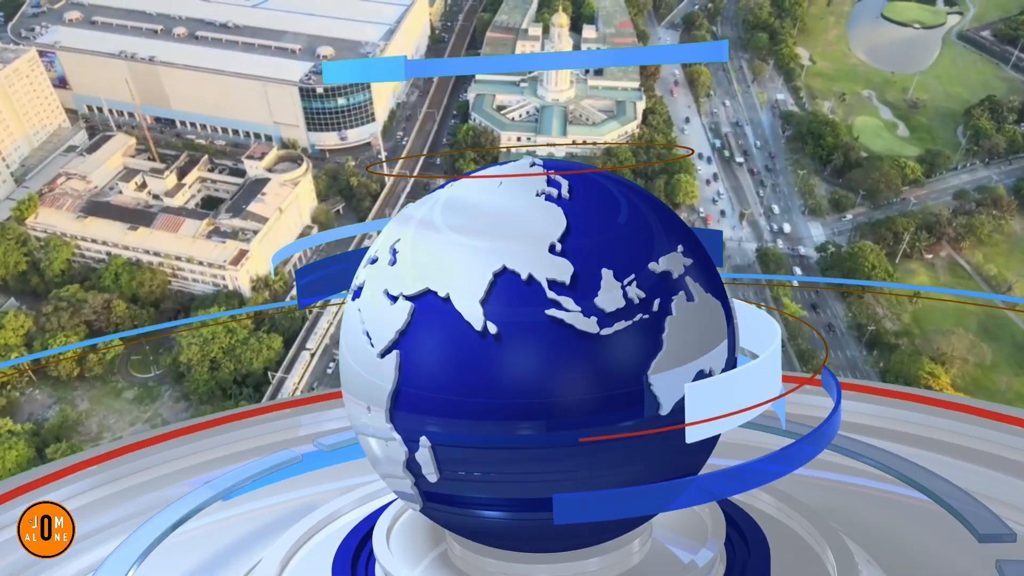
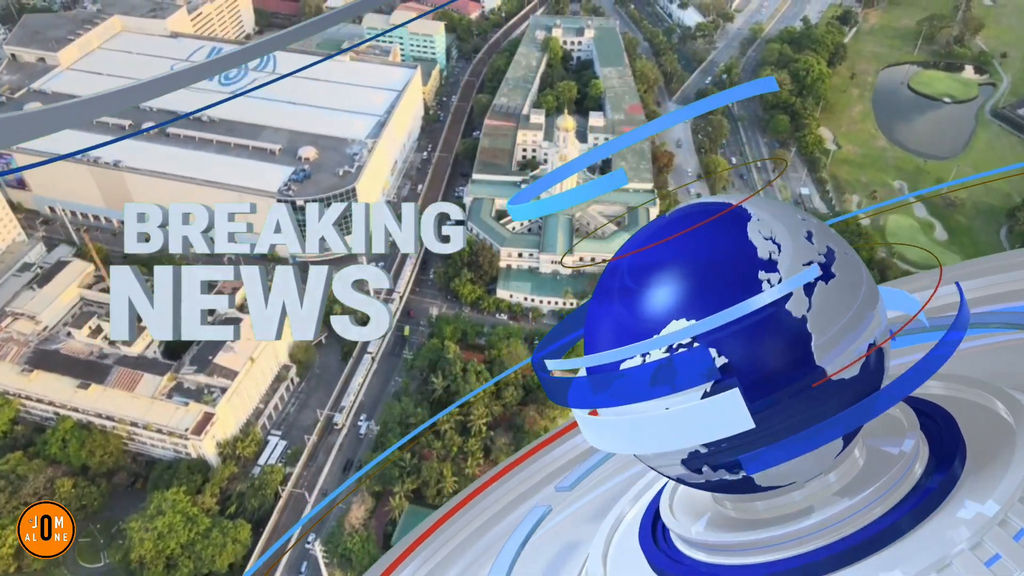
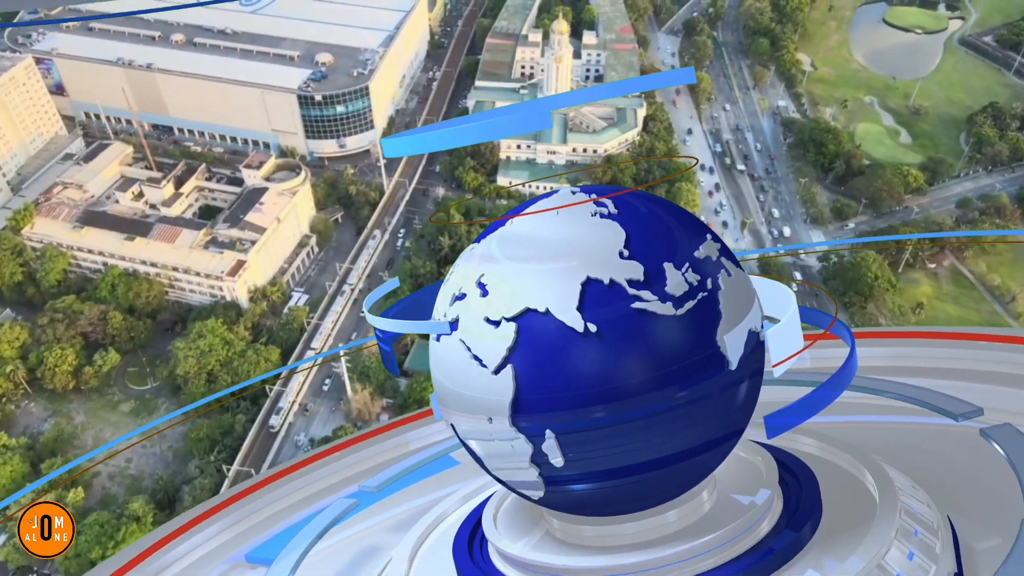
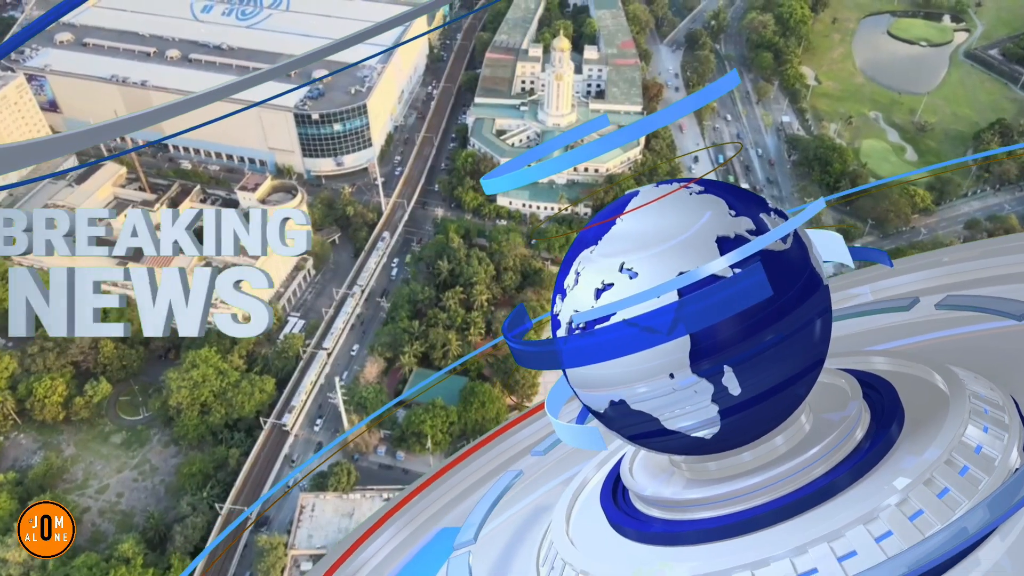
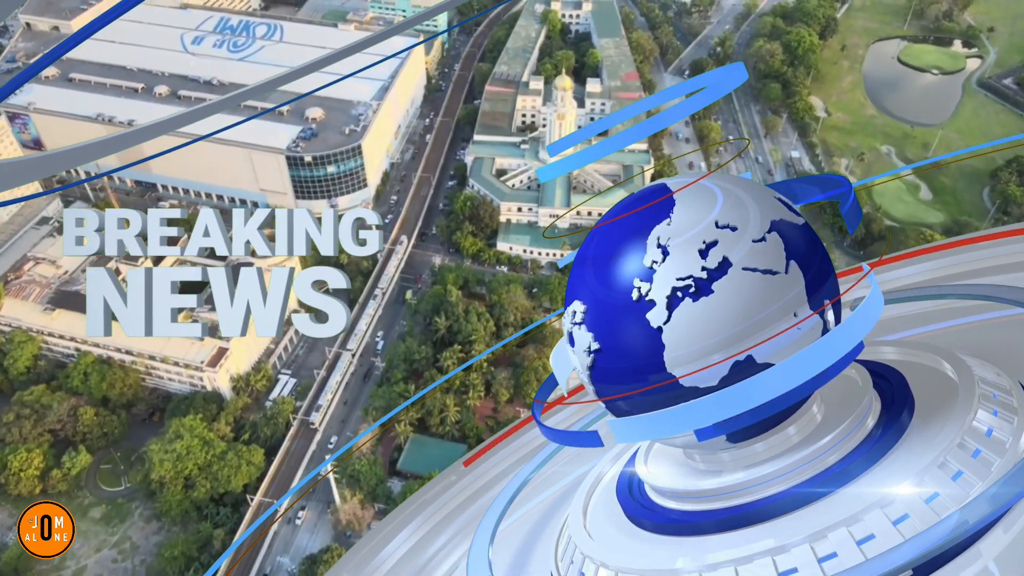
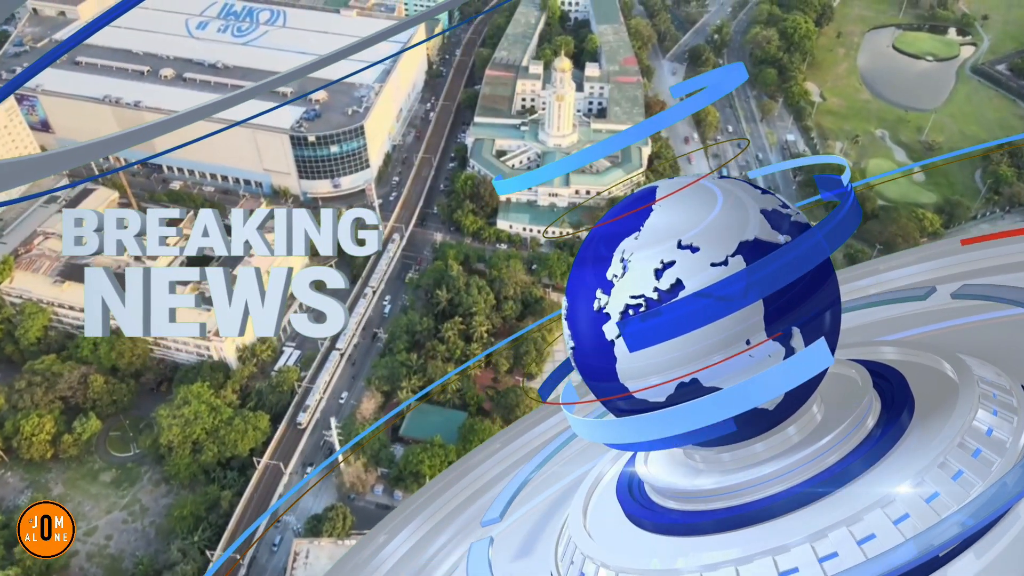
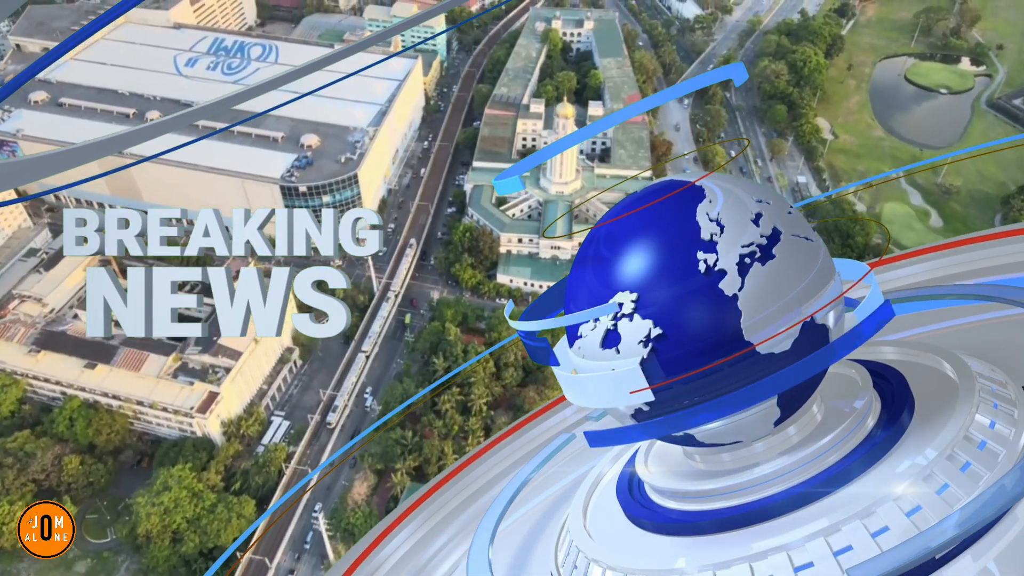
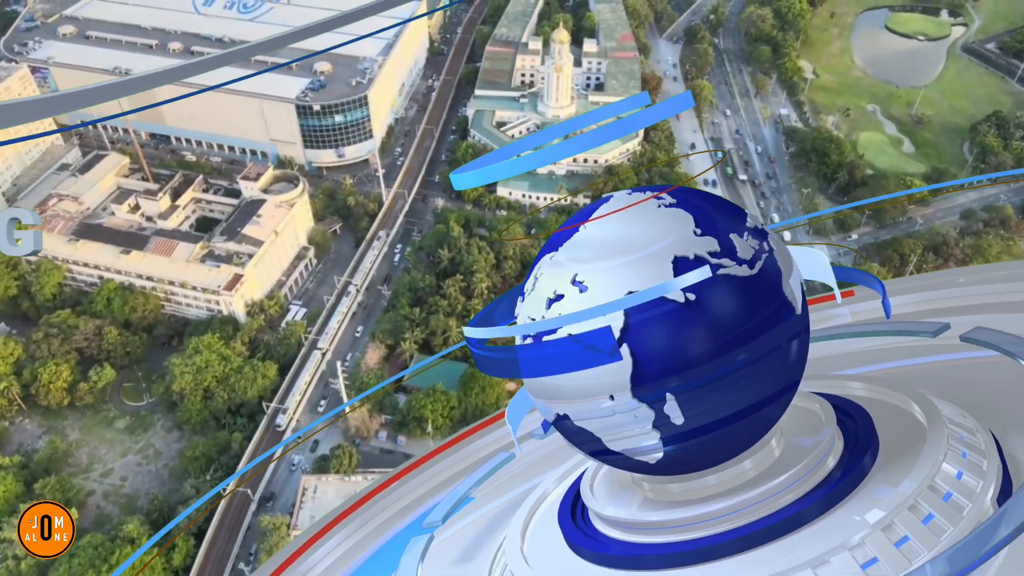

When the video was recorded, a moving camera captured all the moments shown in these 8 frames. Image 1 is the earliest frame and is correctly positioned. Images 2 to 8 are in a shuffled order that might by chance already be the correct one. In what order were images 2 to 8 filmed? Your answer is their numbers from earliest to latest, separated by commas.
3, 8, 4, 6, 5, 7, 2
